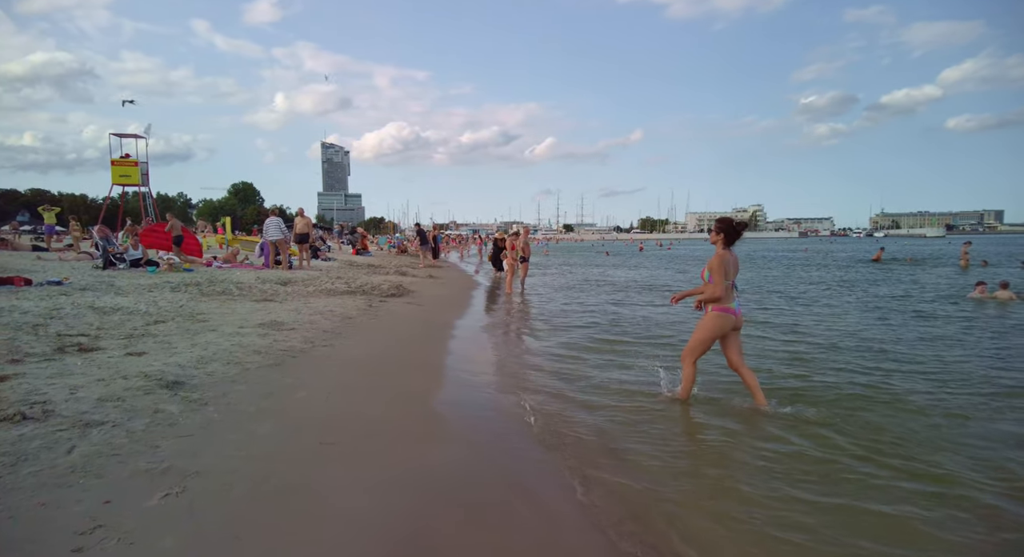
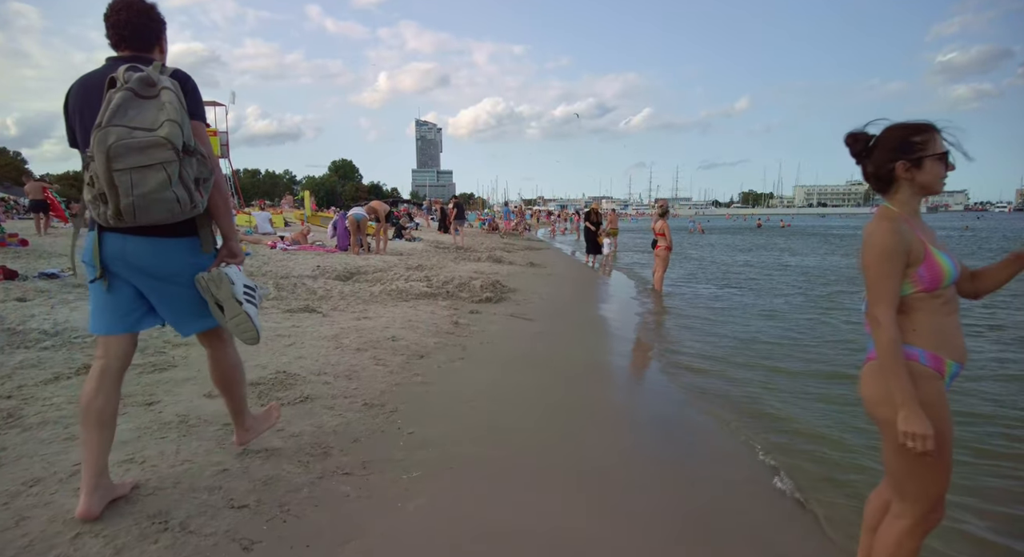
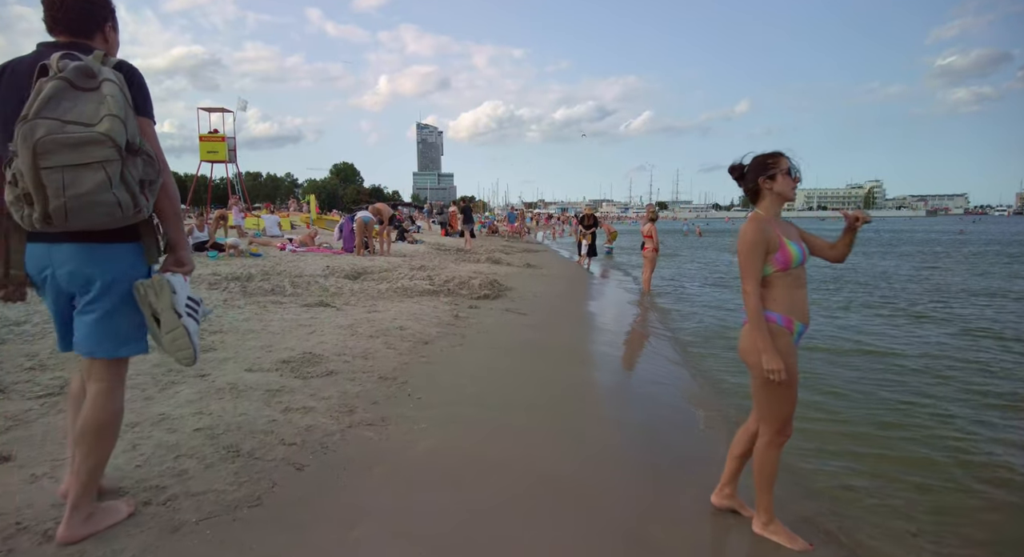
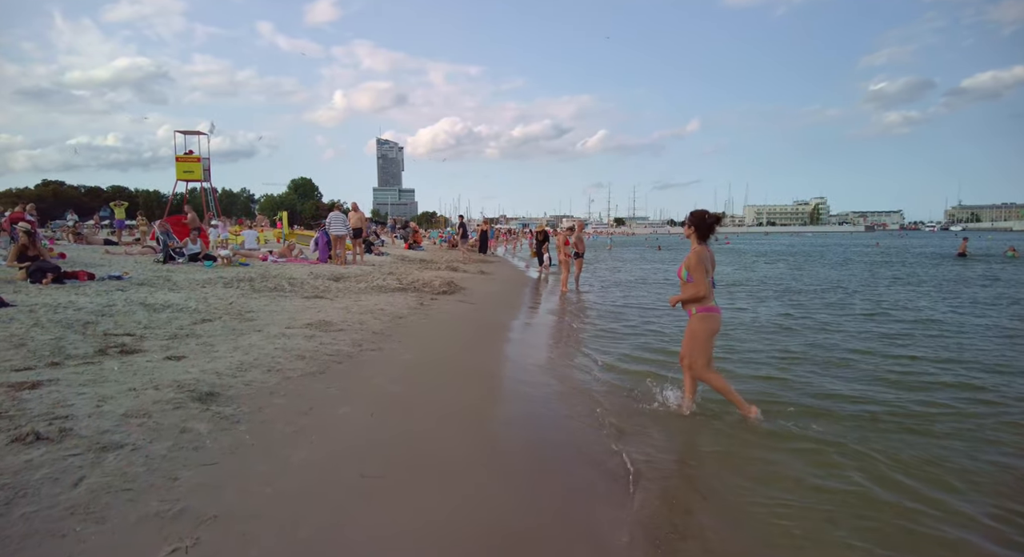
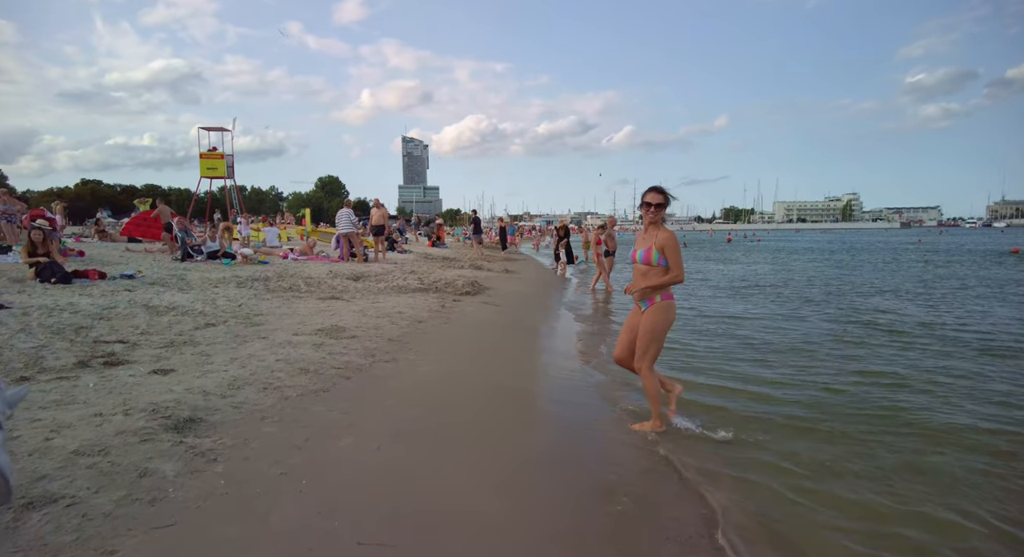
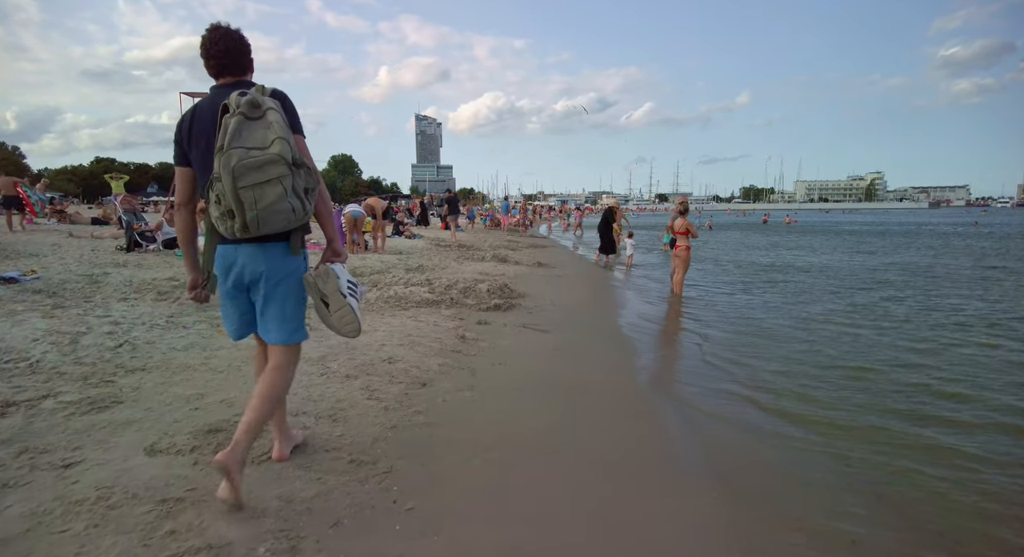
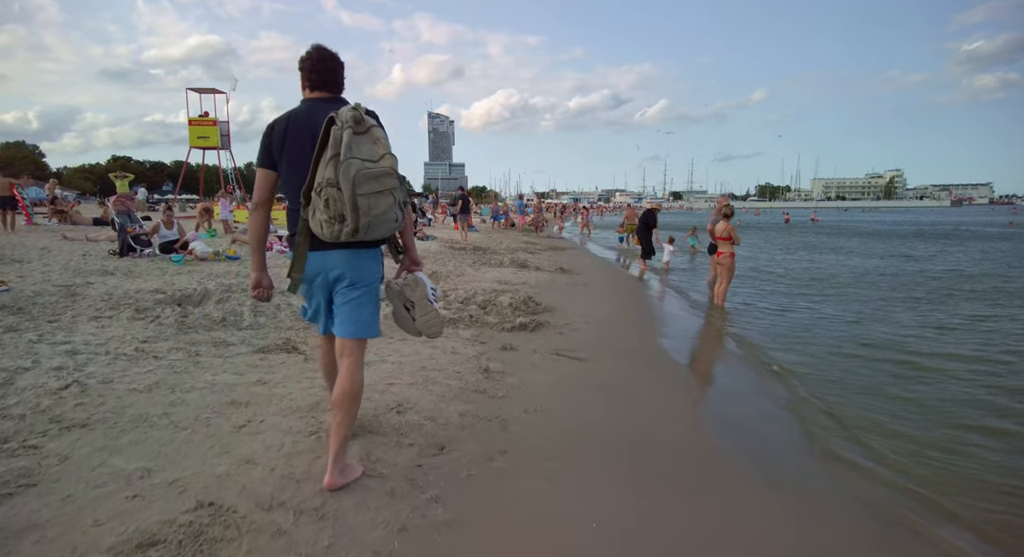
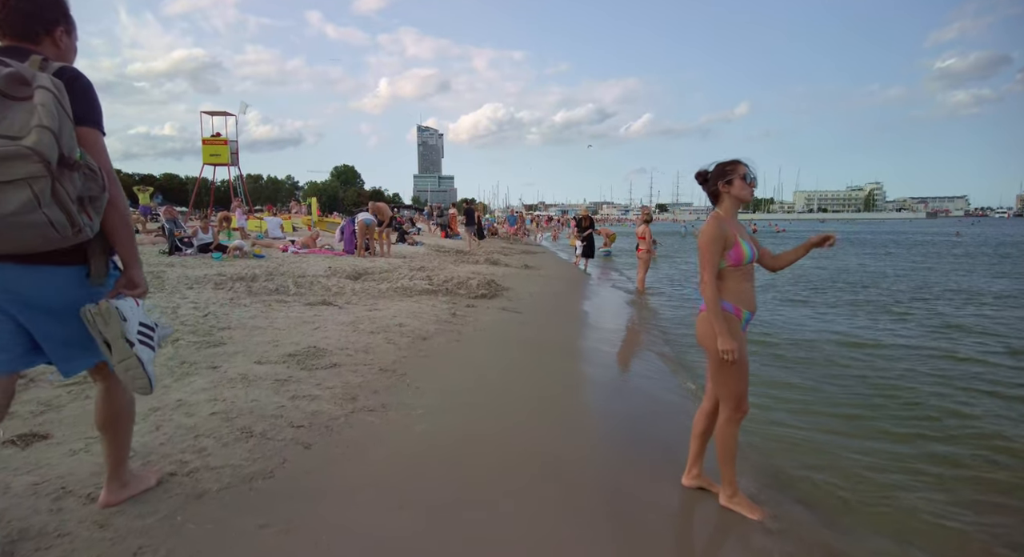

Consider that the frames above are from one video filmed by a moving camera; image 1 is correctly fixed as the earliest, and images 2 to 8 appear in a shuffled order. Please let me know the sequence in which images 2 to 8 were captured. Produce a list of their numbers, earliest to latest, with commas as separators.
4, 5, 8, 3, 2, 6, 7
